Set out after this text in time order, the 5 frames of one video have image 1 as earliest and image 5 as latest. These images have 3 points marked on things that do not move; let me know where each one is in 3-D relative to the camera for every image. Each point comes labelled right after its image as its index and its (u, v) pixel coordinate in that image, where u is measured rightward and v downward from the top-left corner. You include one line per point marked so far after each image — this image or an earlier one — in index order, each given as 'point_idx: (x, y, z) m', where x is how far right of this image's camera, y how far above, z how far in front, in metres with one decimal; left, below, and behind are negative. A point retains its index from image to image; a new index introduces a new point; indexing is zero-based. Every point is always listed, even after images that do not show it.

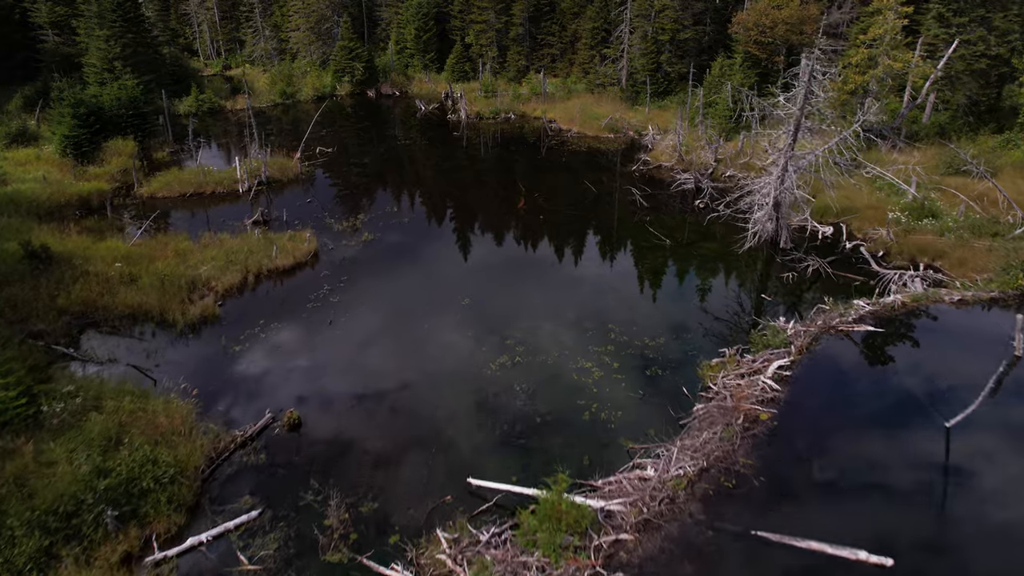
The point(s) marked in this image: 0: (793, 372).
0: (+6.5, -2.0, +15.0) m
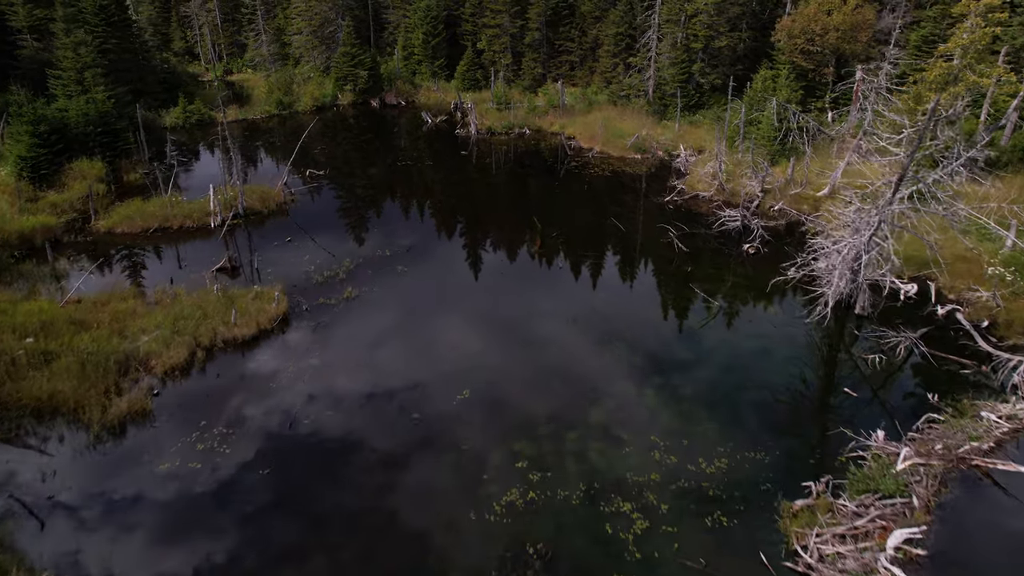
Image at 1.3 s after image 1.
0: (+6.6, -4.1, +10.6) m
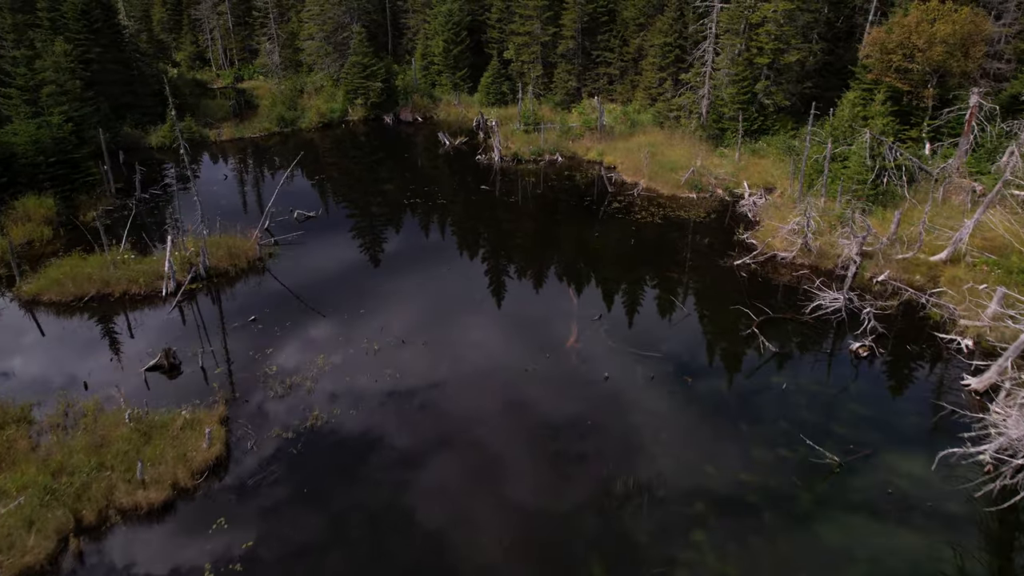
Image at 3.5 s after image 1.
0: (+6.8, -7.1, +4.6) m
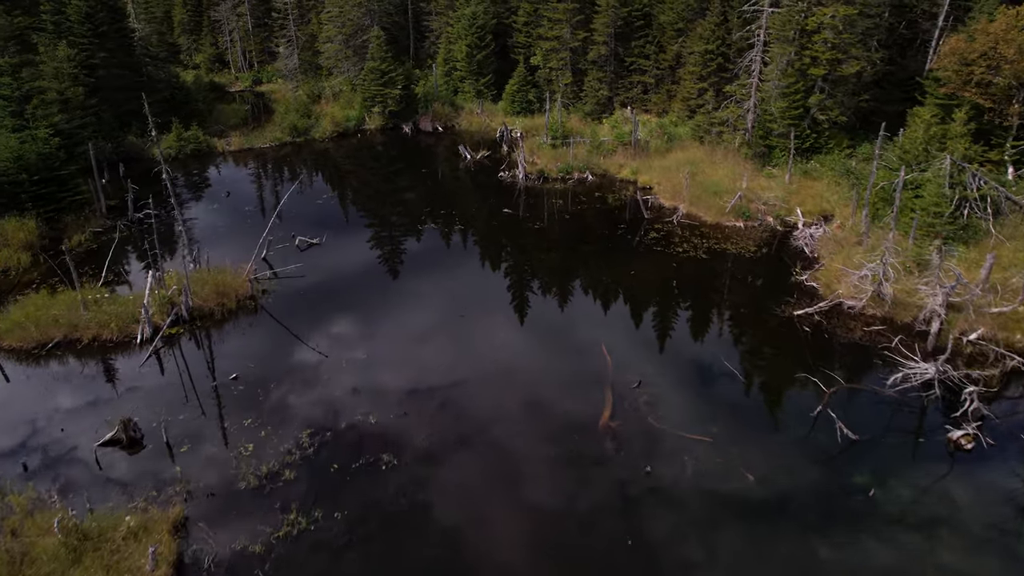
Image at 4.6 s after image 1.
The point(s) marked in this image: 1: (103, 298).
0: (+6.7, -8.6, +1.4) m
1: (-12.2, -0.2, +19.7) m
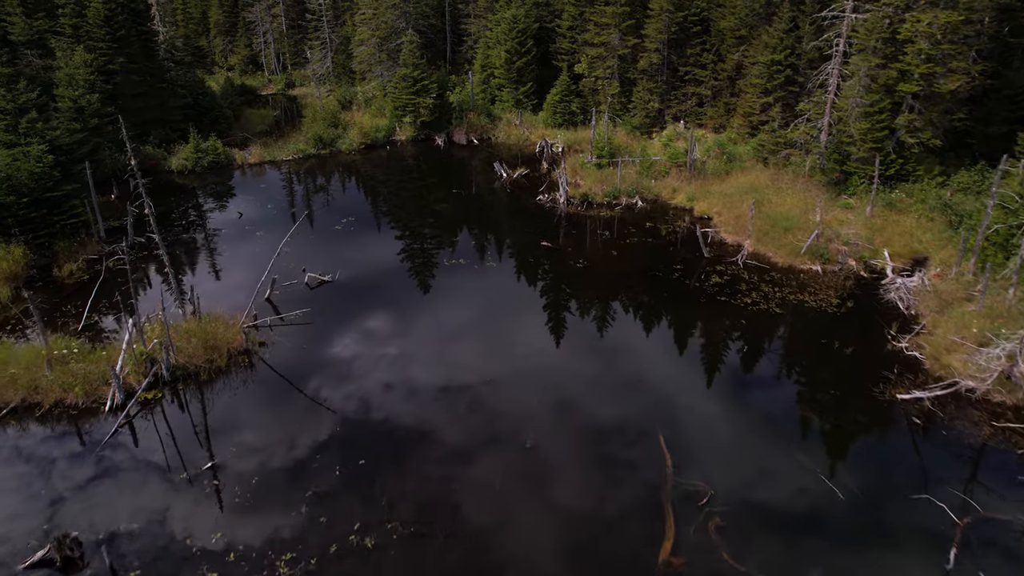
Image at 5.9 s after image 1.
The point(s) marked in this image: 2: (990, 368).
0: (+6.4, -10.5, -2.2) m
1: (-11.2, -1.5, +17.0) m
2: (+11.8, -1.9, +16.4) m
